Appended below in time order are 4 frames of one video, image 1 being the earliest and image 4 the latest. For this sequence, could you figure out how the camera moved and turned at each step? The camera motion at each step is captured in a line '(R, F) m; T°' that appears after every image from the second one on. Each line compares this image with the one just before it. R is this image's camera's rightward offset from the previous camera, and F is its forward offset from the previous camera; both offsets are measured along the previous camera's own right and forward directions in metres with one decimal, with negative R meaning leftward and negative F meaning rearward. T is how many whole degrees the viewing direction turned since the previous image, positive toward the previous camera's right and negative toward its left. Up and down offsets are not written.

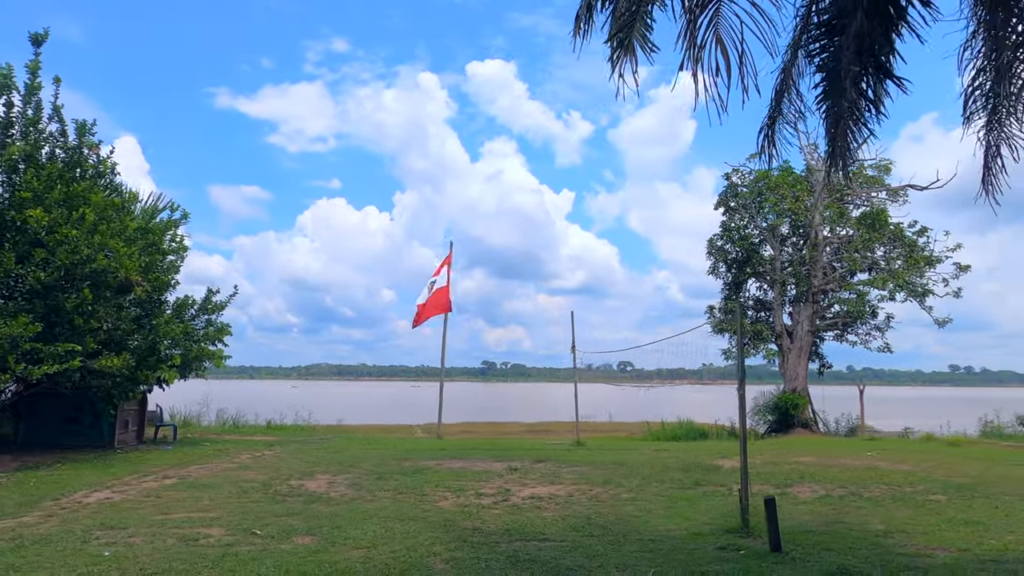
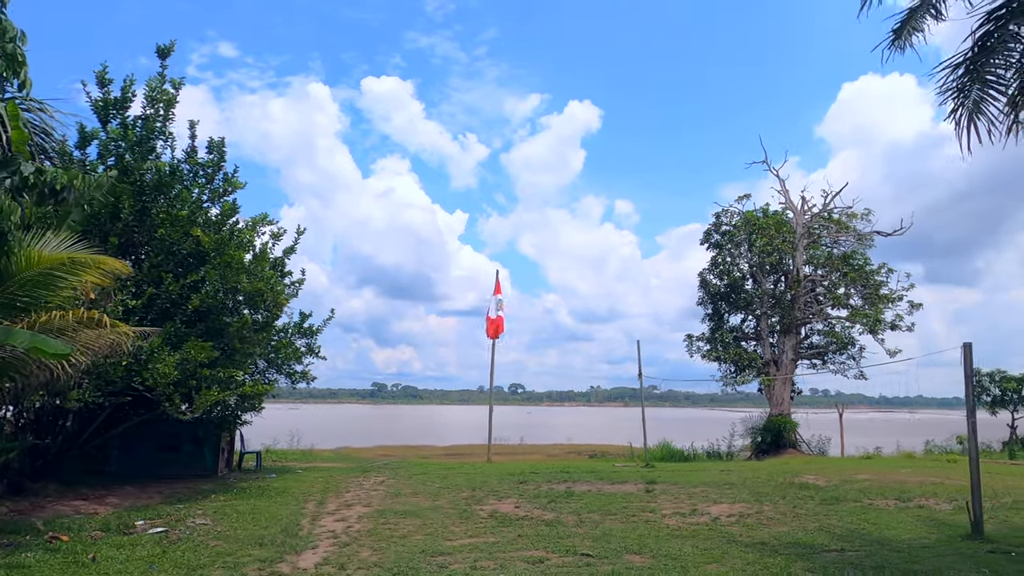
(-5.3, -0.3) m; +10°
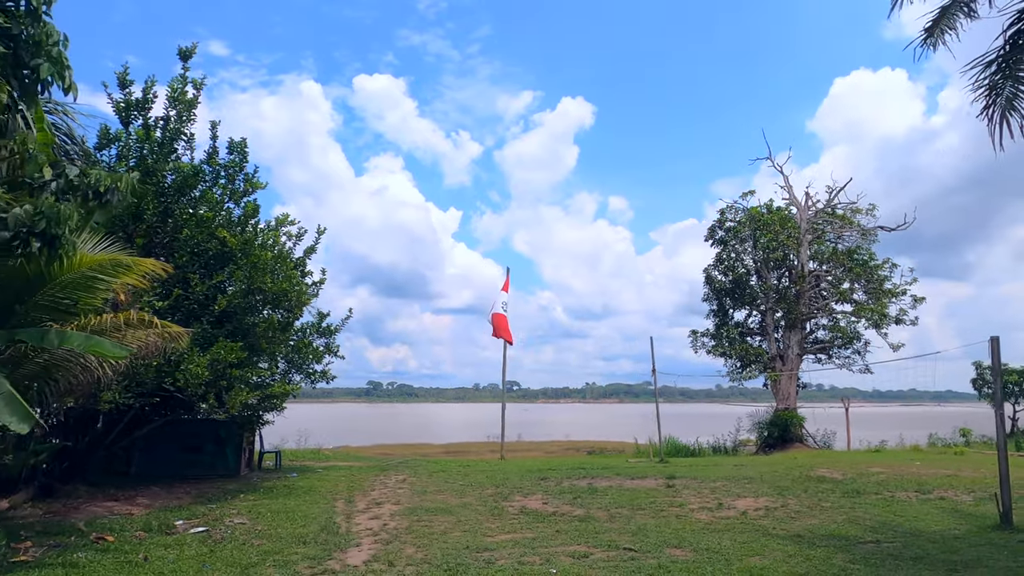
(-0.6, -0.1) m; +1°
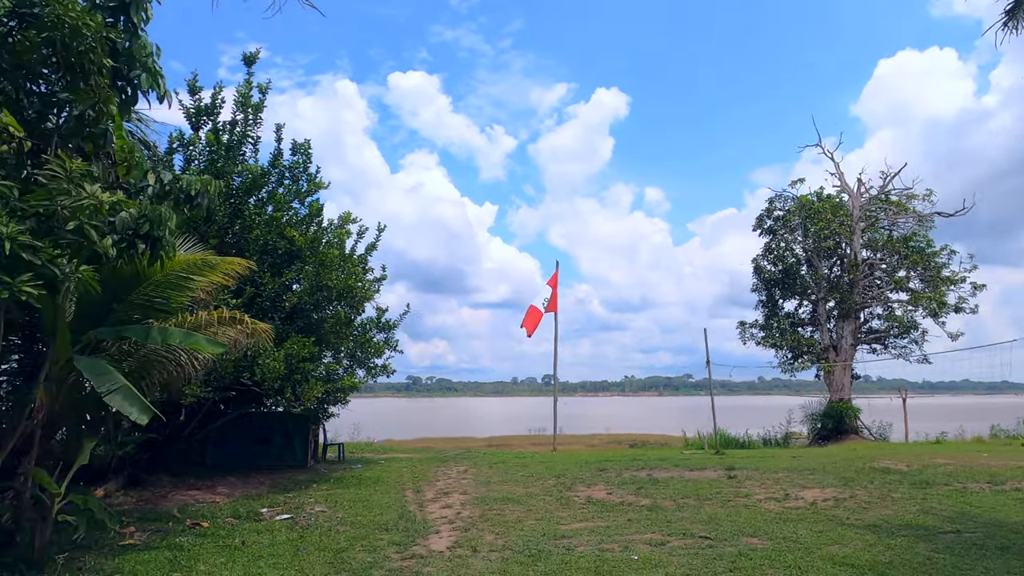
(-0.5, -0.2) m; -3°
